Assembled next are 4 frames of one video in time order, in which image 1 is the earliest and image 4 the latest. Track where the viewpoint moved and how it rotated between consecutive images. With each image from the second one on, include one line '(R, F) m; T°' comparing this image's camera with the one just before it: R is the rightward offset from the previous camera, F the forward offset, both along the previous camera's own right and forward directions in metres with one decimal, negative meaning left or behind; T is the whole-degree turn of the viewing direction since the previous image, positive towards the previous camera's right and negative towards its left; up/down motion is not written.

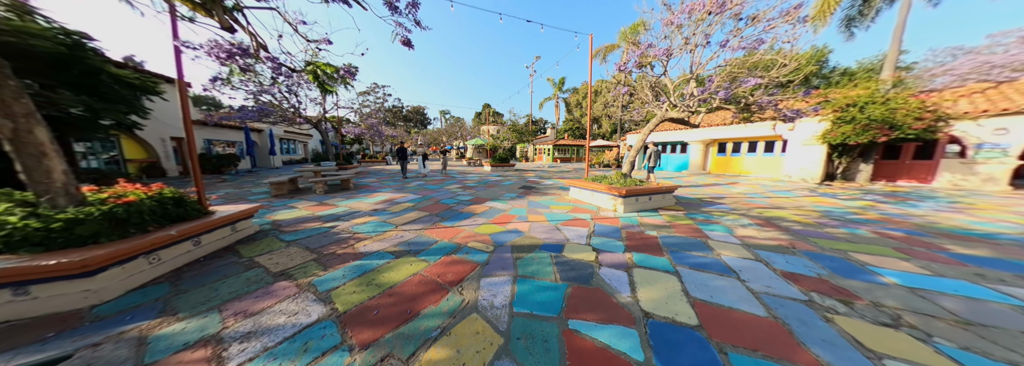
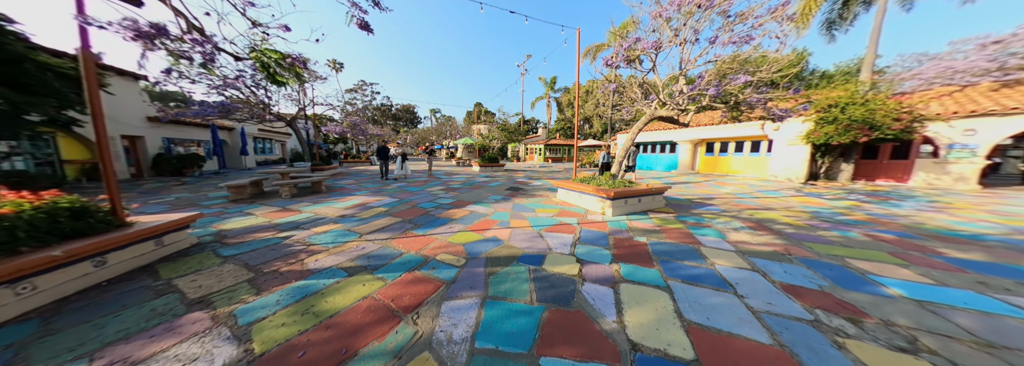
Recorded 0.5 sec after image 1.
(+0.2, +0.3) m; +2°
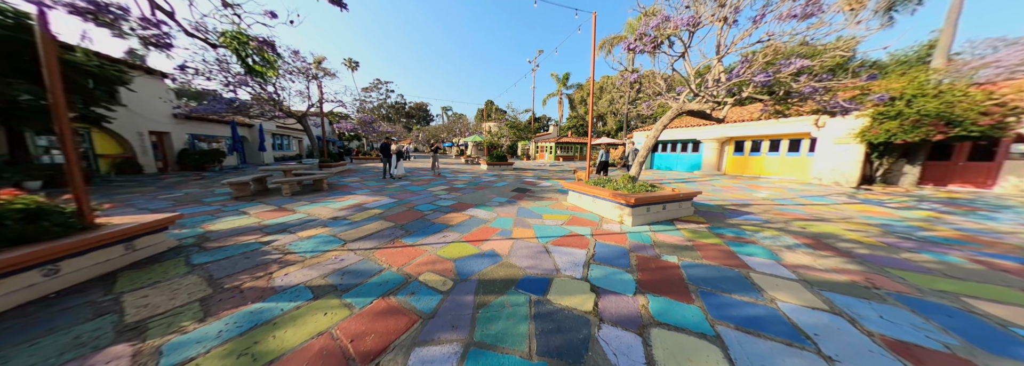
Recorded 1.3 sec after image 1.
(+0.1, +0.5) m; -3°
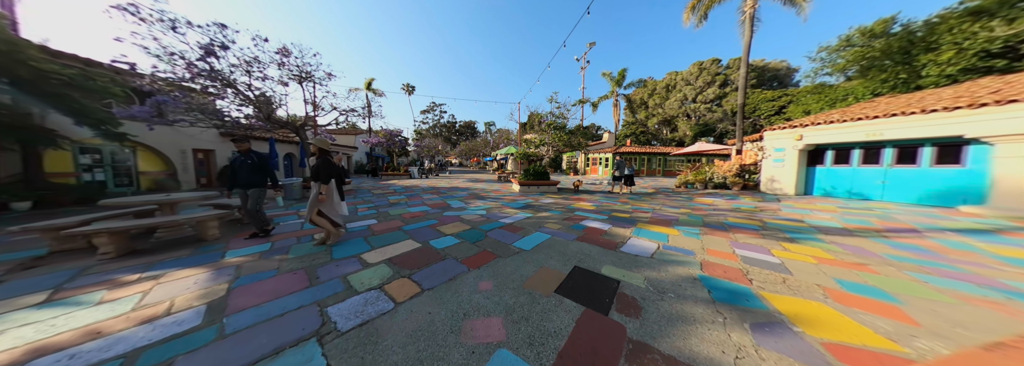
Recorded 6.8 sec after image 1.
(0.0, +4.0) m; -13°
